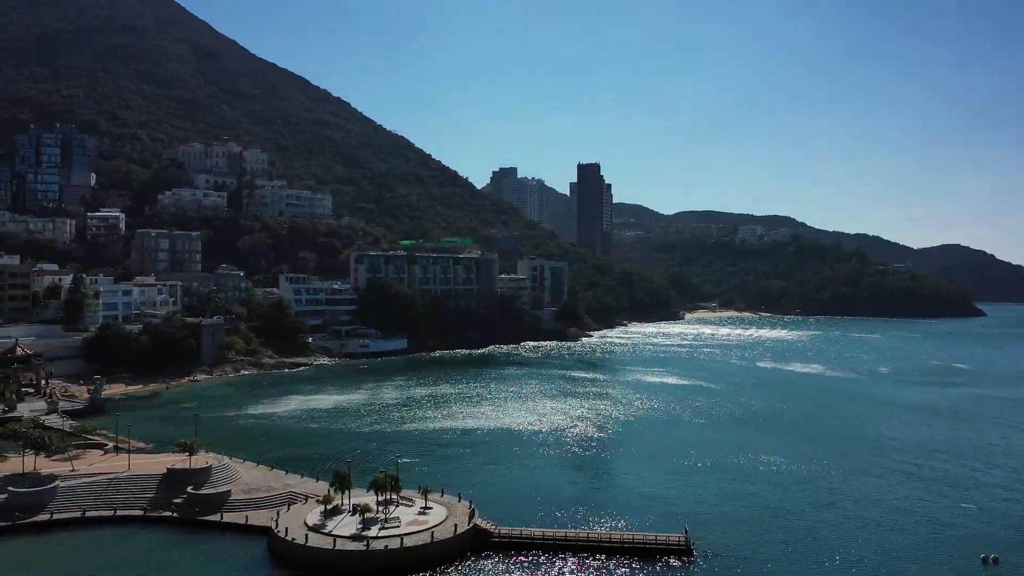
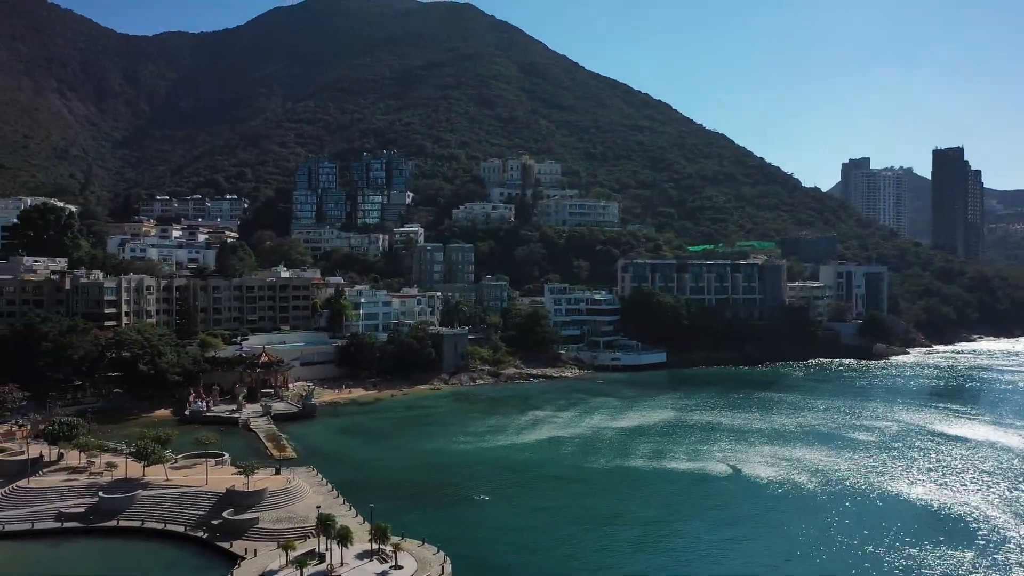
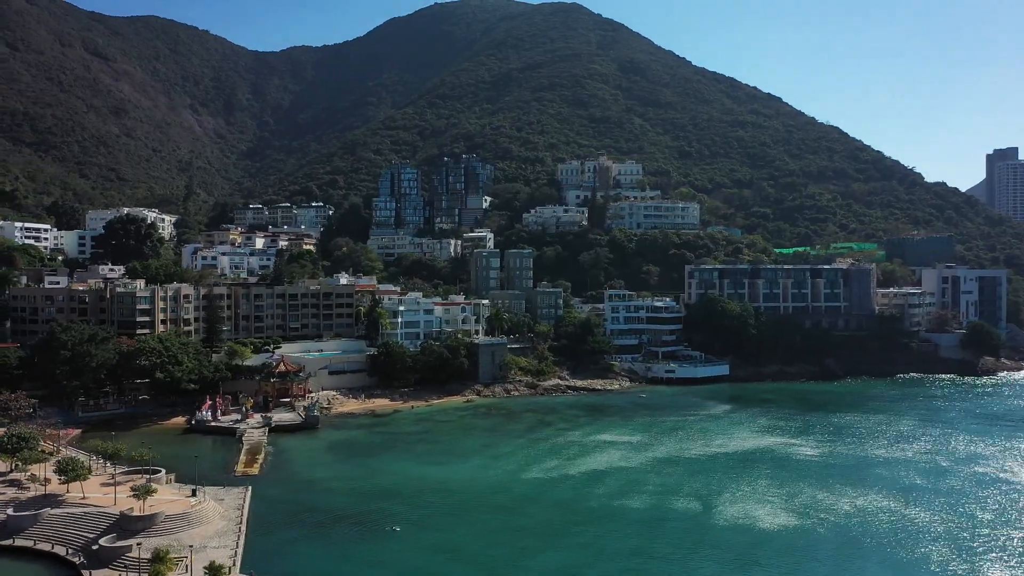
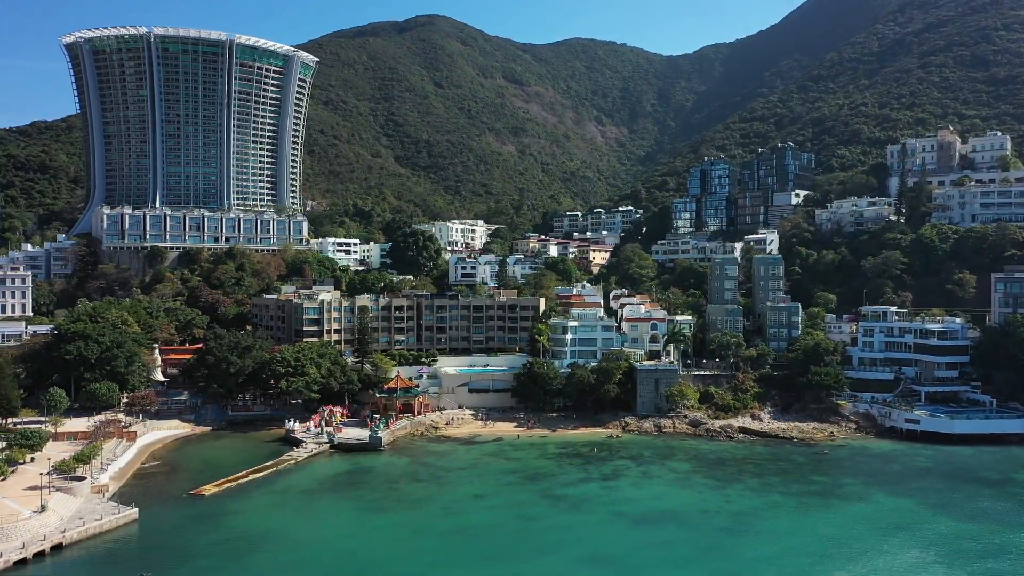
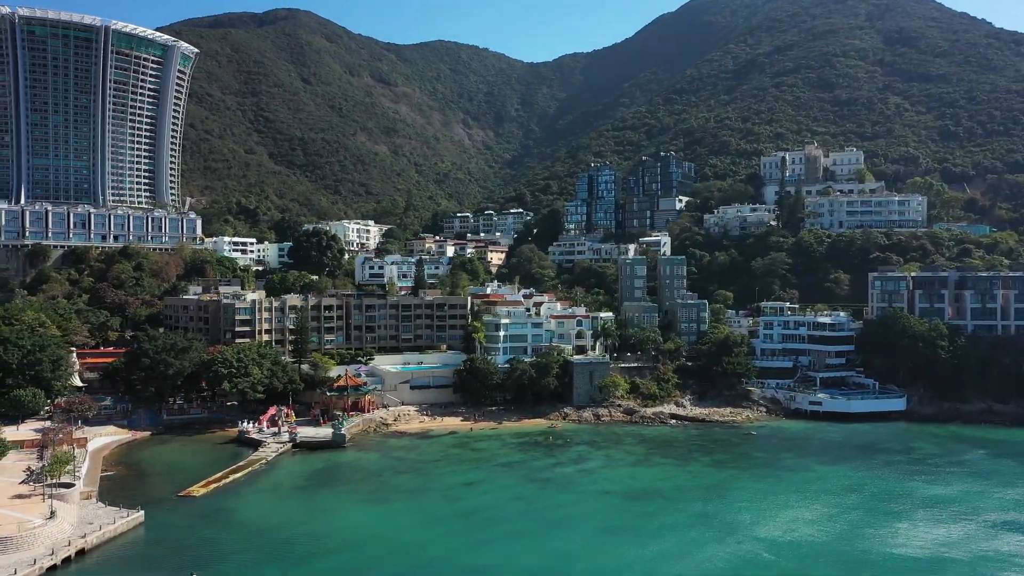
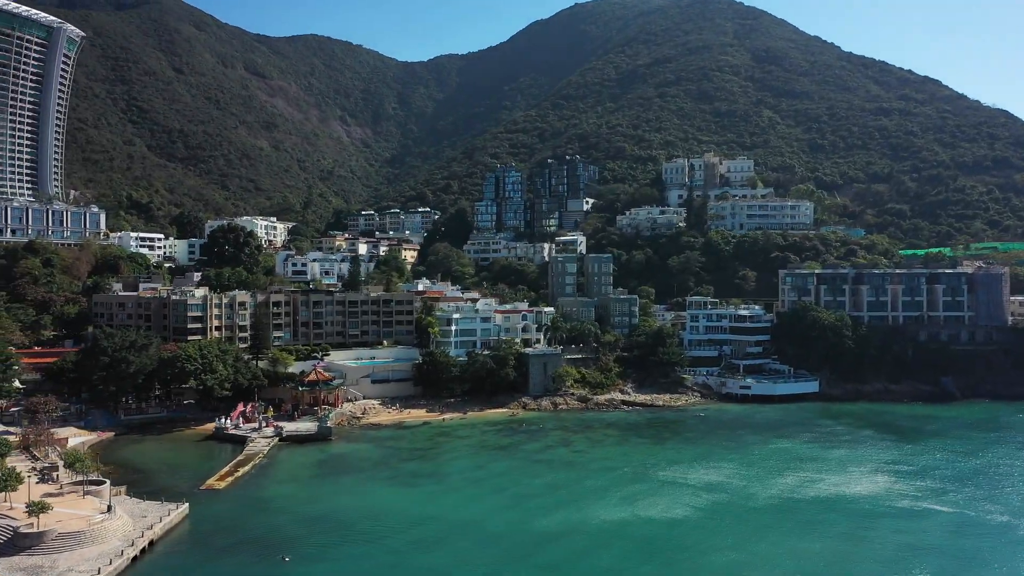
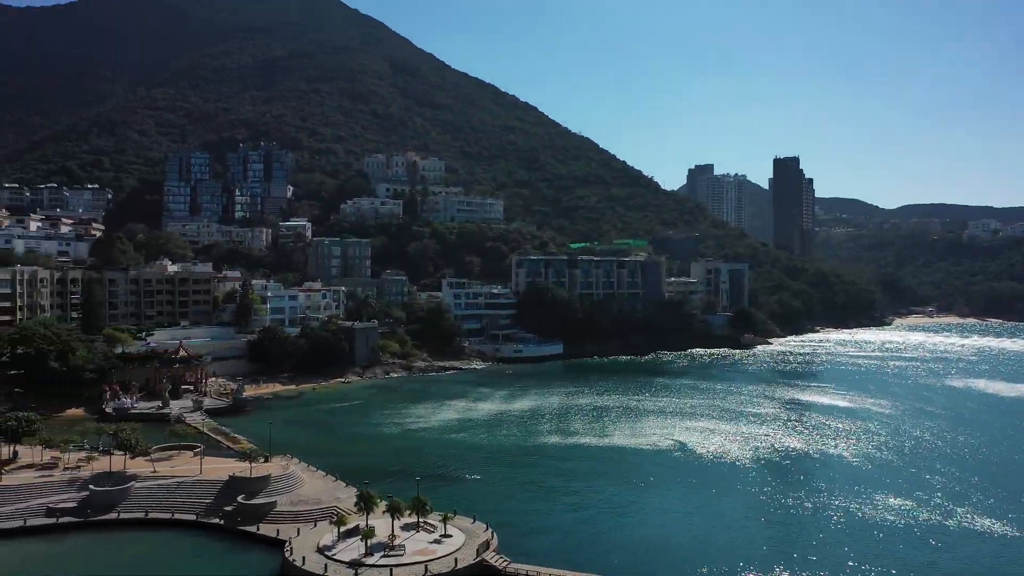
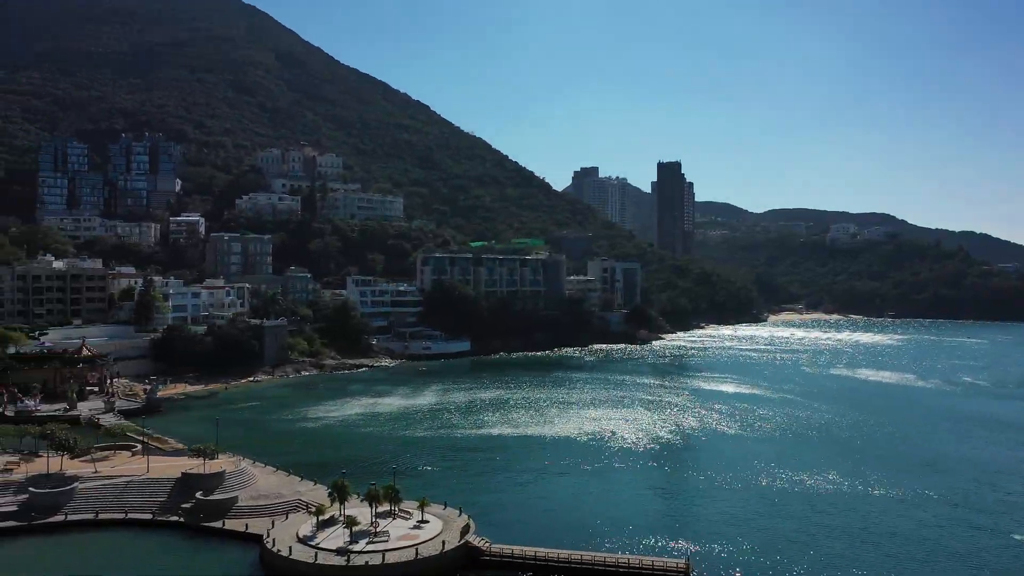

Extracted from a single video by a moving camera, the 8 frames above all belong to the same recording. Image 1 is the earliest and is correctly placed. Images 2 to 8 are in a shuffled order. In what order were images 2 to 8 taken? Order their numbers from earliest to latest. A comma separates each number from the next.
8, 7, 2, 3, 6, 5, 4
